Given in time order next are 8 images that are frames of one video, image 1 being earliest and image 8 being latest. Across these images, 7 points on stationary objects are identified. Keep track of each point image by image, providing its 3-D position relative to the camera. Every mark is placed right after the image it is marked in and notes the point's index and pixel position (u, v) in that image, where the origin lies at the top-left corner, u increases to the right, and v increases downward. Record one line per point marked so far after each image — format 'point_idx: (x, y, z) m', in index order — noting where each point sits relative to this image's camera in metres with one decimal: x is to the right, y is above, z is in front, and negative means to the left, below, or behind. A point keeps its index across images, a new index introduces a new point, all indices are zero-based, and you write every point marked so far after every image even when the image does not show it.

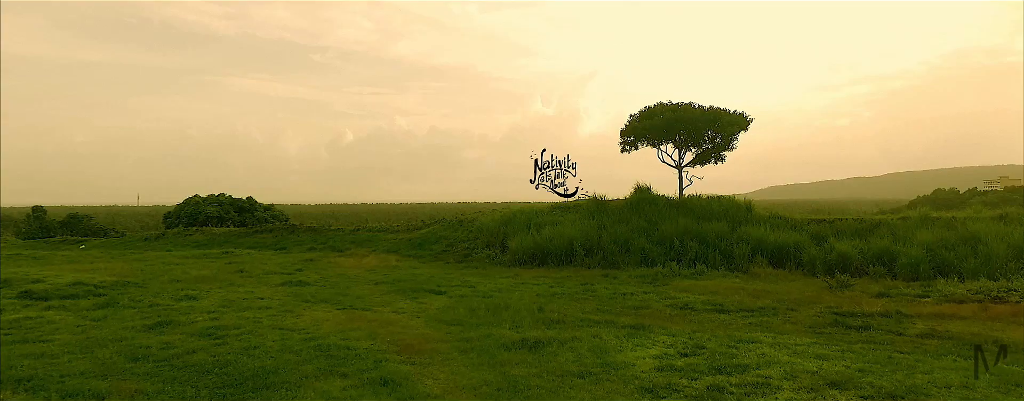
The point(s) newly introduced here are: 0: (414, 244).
0: (-1.6, -0.7, +14.7) m
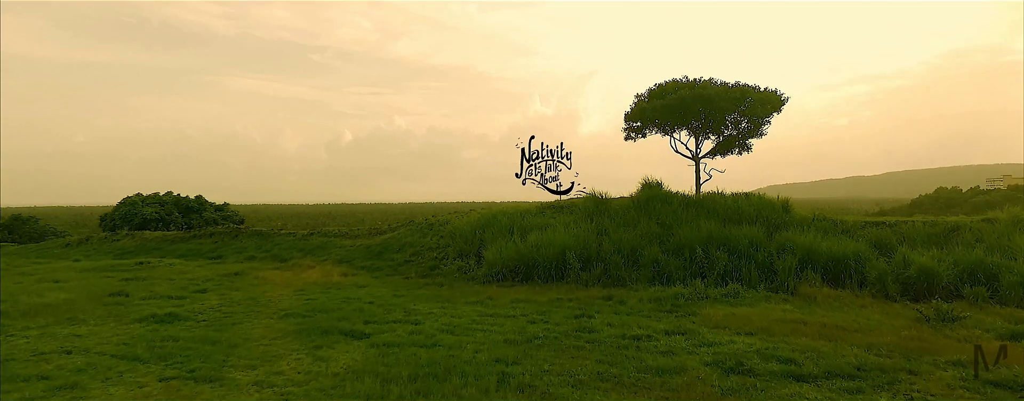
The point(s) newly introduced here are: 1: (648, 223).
0: (-1.9, -0.7, +12.0) m
1: (+1.6, -0.3, +10.6) m
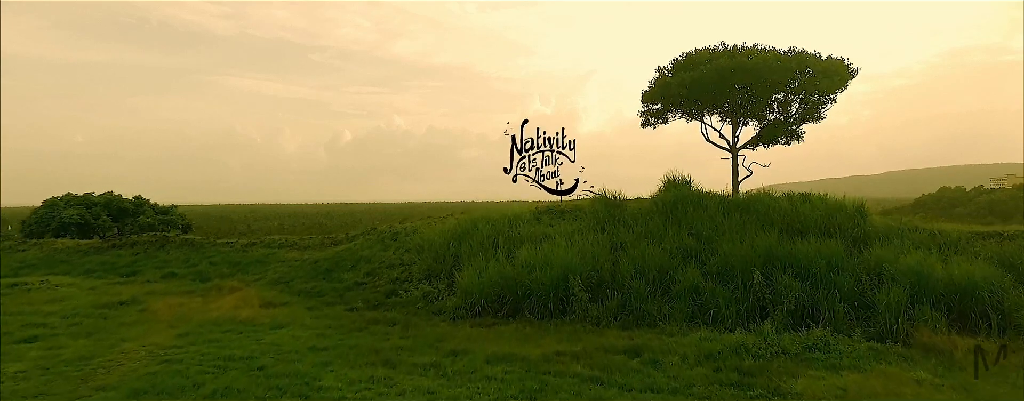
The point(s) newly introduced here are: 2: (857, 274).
0: (-2.0, -0.7, +9.3) m
1: (+1.4, -0.3, +7.9) m
2: (+2.5, -0.5, +6.4) m
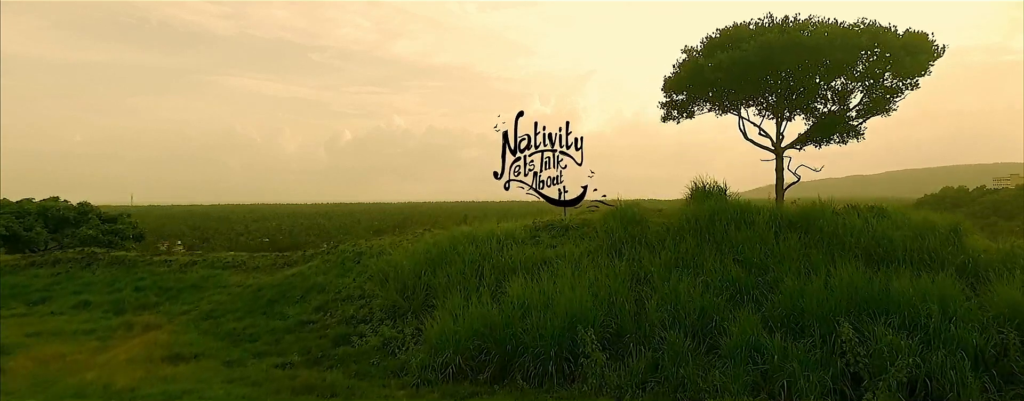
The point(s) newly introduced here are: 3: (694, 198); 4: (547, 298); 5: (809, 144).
0: (-2.1, -0.8, +7.4) m
1: (+1.4, -0.4, +6.0) m
2: (+2.4, -0.6, +4.5) m
3: (+1.6, 0.0, +7.8) m
4: (+0.2, -0.6, +5.4) m
5: (+2.7, +0.5, +8.2) m
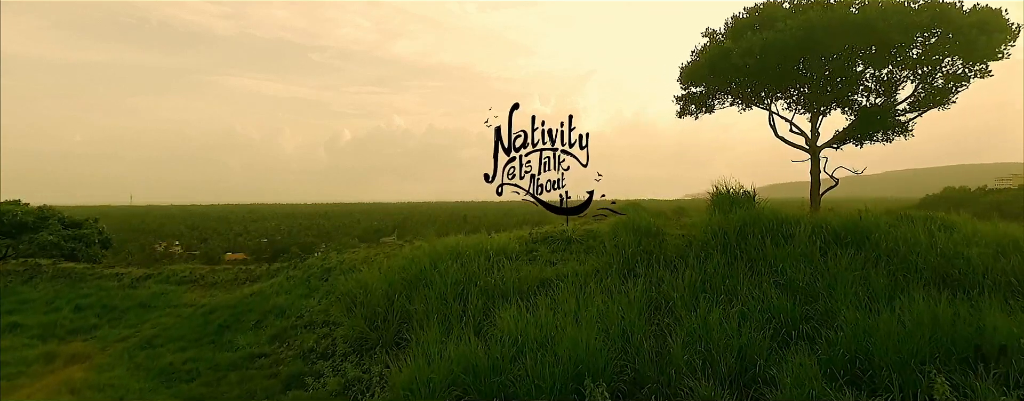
0: (-2.1, -0.9, +6.3) m
1: (+1.3, -0.5, +4.9) m
2: (+2.3, -0.7, +3.4) m
3: (+1.5, 0.0, +6.7) m
4: (+0.2, -0.6, +4.3) m
5: (+2.6, +0.5, +7.1) m
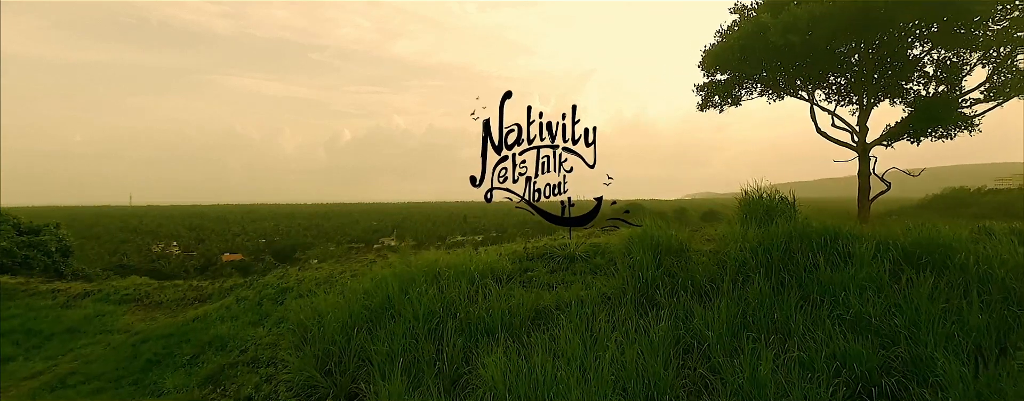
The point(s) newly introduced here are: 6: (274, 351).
0: (-2.2, -1.0, +5.2) m
1: (+1.3, -0.5, +3.8) m
2: (+2.3, -0.7, +2.3) m
3: (+1.5, -0.1, +5.6) m
4: (+0.1, -0.7, +3.2) m
5: (+2.6, +0.4, +6.0) m
6: (-1.3, -0.8, +4.8) m
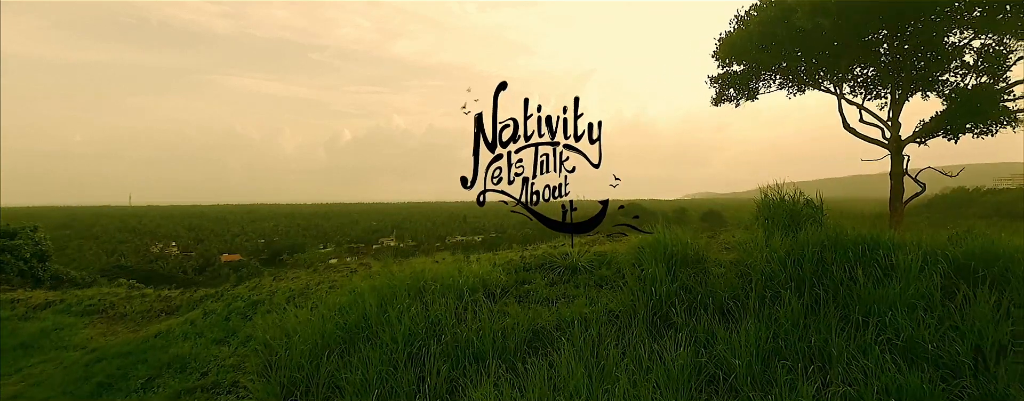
0: (-2.2, -1.0, +4.6) m
1: (+1.2, -0.5, +3.2) m
2: (+2.3, -0.8, +1.8) m
3: (+1.4, -0.1, +5.0) m
4: (+0.1, -0.7, +2.7) m
5: (+2.6, +0.4, +5.4) m
6: (-1.3, -0.8, +4.3) m
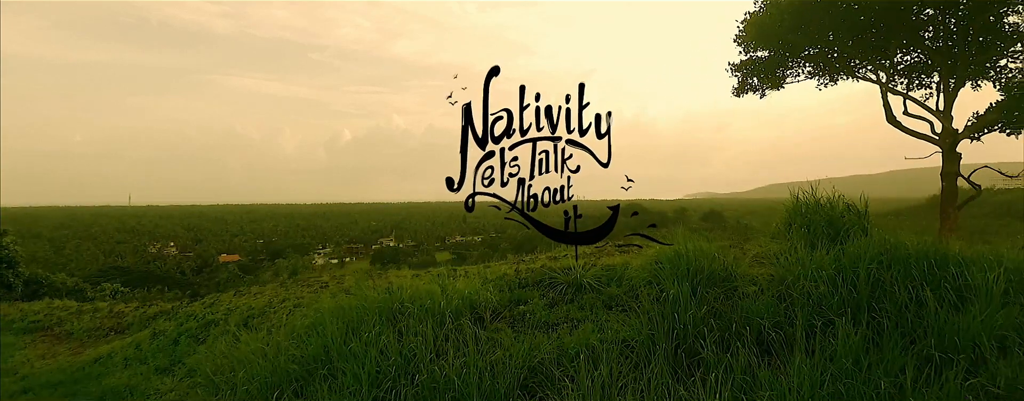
0: (-2.2, -1.0, +3.9) m
1: (+1.2, -0.5, +2.5) m
2: (+2.2, -0.8, +1.1) m
3: (+1.4, -0.1, +4.3) m
4: (+0.1, -0.7, +2.0) m
5: (+2.5, +0.4, +4.7) m
6: (-1.3, -0.8, +3.6) m
